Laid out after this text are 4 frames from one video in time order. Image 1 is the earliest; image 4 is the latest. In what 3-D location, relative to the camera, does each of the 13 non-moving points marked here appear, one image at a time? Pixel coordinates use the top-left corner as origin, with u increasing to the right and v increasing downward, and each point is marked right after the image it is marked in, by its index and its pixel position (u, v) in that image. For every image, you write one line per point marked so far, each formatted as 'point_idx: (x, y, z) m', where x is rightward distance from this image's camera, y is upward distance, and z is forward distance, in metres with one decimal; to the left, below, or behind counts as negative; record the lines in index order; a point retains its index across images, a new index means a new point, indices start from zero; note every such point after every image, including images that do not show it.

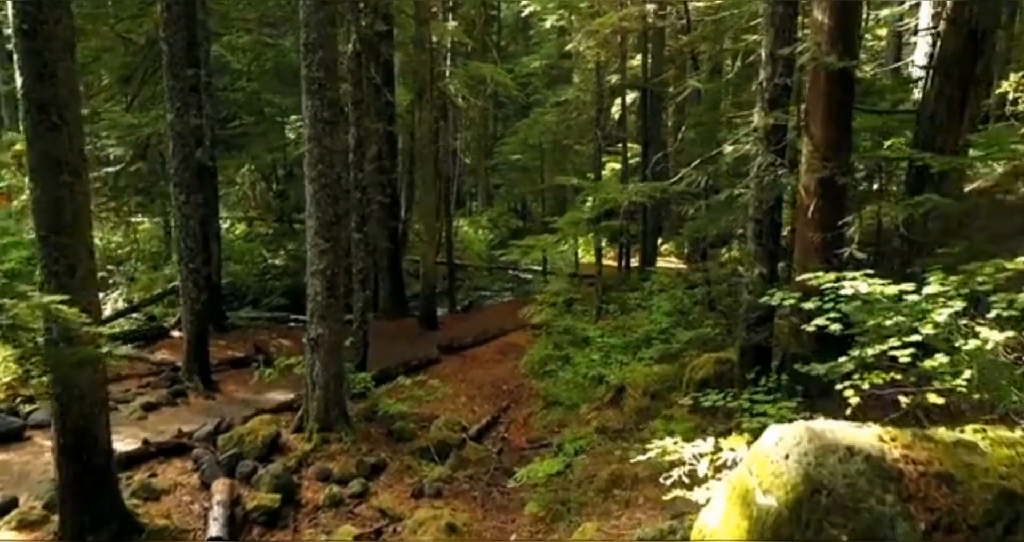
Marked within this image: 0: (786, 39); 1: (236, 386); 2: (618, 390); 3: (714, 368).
0: (+2.9, +2.5, +8.6) m
1: (-4.8, -2.0, +14.0) m
2: (+1.7, -1.9, +12.8) m
3: (+2.6, -1.3, +10.6) m
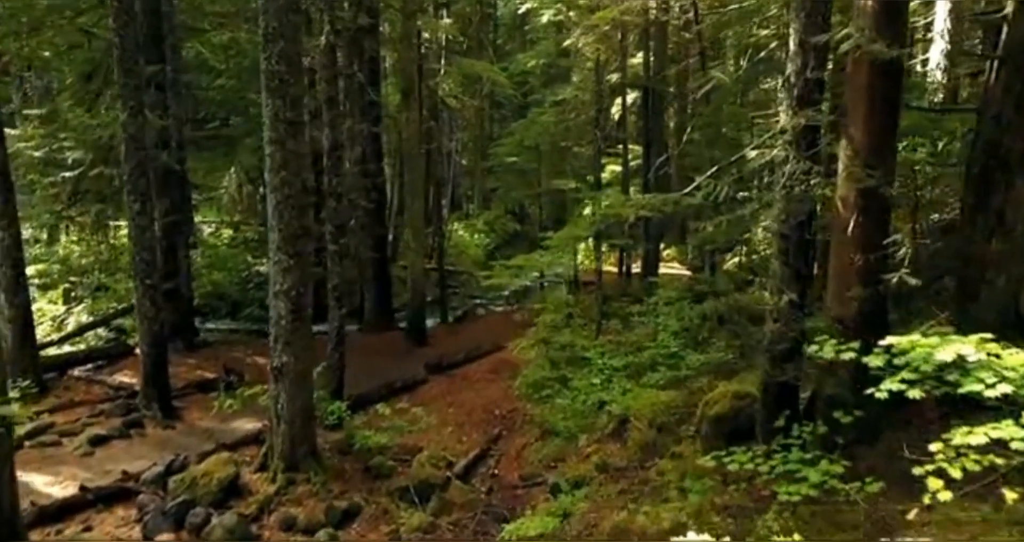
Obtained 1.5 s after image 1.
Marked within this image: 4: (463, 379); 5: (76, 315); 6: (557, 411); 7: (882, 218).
0: (+2.8, +2.2, +7.4) m
1: (-4.9, -2.2, +12.7) m
2: (+1.5, -2.1, +11.5) m
3: (+2.5, -1.5, +9.4) m
4: (-0.9, -2.1, +15.7) m
5: (-9.4, -0.9, +17.5) m
6: (+0.7, -2.2, +12.7) m
7: (+3.2, +0.5, +7.1) m
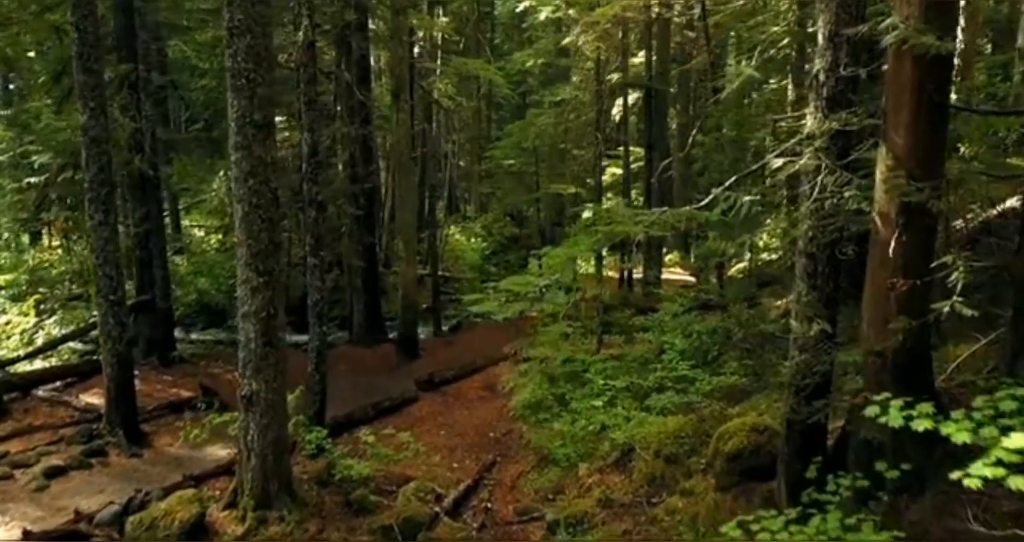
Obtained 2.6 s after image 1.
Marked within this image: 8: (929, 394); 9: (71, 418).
0: (+2.7, +2.0, +6.4) m
1: (-5.0, -2.4, +11.8) m
2: (+1.5, -2.3, +10.6) m
3: (+2.4, -1.7, +8.4) m
4: (-1.0, -2.3, +14.7) m
5: (-9.5, -1.2, +16.5) m
6: (+0.6, -2.4, +11.8) m
7: (+3.2, +0.3, +6.2) m
8: (+3.3, -1.0, +6.5) m
9: (-6.6, -2.2, +12.2) m
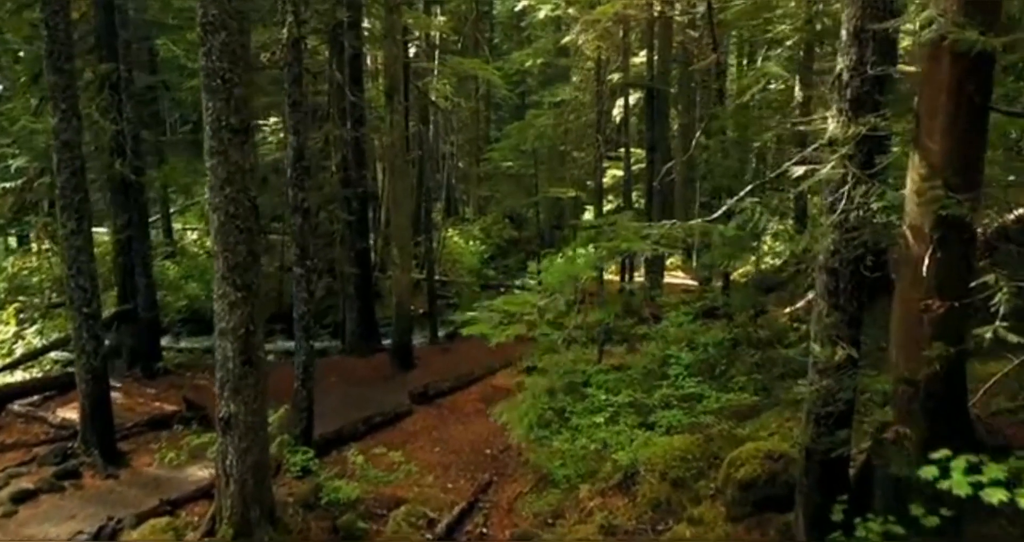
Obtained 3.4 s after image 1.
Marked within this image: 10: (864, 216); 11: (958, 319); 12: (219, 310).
0: (+2.7, +1.9, +5.9) m
1: (-5.0, -2.6, +11.2) m
2: (+1.4, -2.5, +10.0) m
3: (+2.4, -1.9, +7.9) m
4: (-1.1, -2.4, +14.2) m
5: (-9.5, -1.3, +16.0) m
6: (+0.6, -2.5, +11.2) m
7: (+3.1, +0.1, +5.6) m
8: (+3.3, -1.1, +5.9) m
9: (-6.7, -2.4, +11.6) m
10: (+2.6, +0.4, +5.9) m
11: (+3.1, -0.3, +5.7) m
12: (-3.0, -0.4, +8.2) m
